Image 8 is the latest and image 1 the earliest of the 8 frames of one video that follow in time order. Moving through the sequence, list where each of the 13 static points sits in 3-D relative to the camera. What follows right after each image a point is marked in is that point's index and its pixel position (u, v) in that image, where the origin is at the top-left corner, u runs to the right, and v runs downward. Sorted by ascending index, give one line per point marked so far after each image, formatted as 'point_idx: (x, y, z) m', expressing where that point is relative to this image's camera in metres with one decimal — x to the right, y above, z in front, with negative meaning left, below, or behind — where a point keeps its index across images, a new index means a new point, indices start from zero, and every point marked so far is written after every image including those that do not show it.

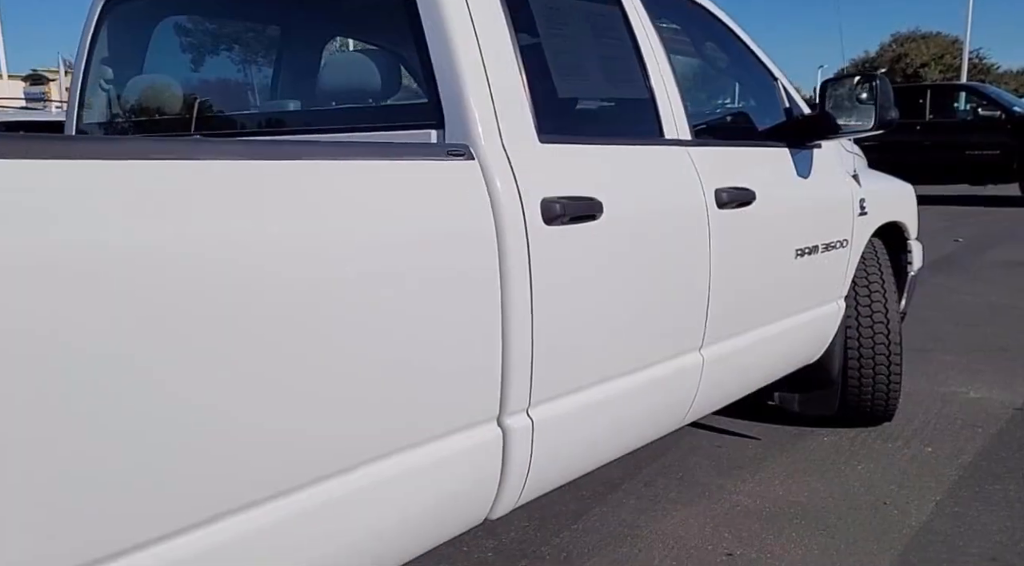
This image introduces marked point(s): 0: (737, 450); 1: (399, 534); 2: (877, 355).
0: (+1.0, -0.8, +3.7) m
1: (-0.3, -0.6, +1.7) m
2: (+1.7, -0.3, +3.6) m
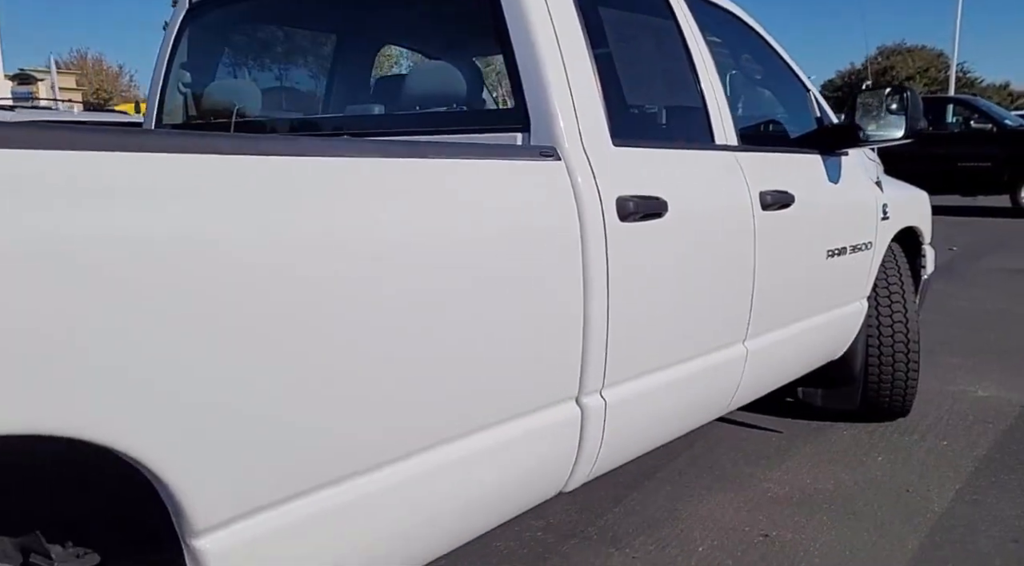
0: (+1.2, -0.8, +3.9) m
1: (-0.1, -0.5, +1.9) m
2: (+1.8, -0.3, +3.8) m
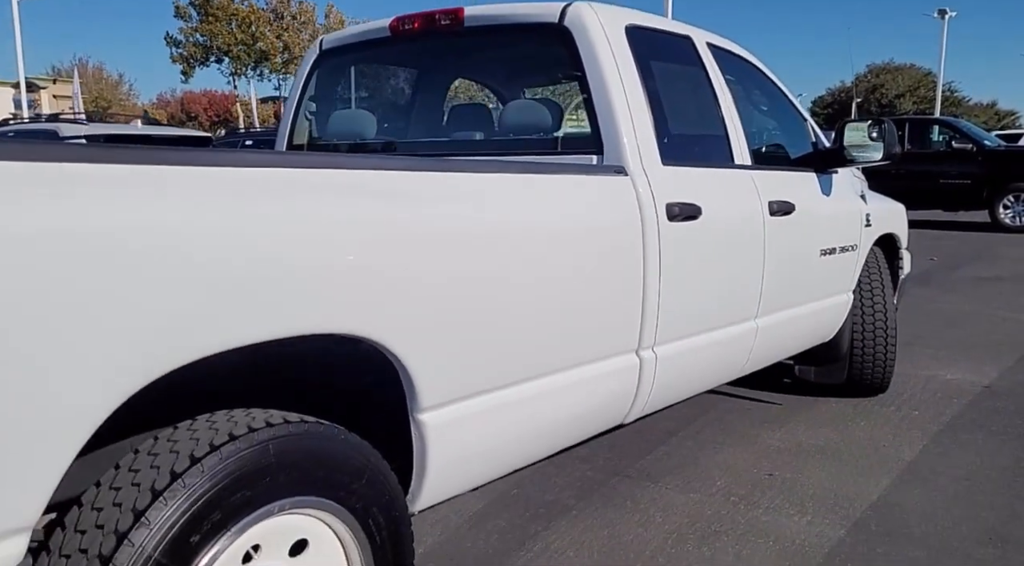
0: (+1.5, -0.7, +4.6) m
1: (+0.2, -0.5, +2.7) m
2: (+2.1, -0.3, +4.6) m
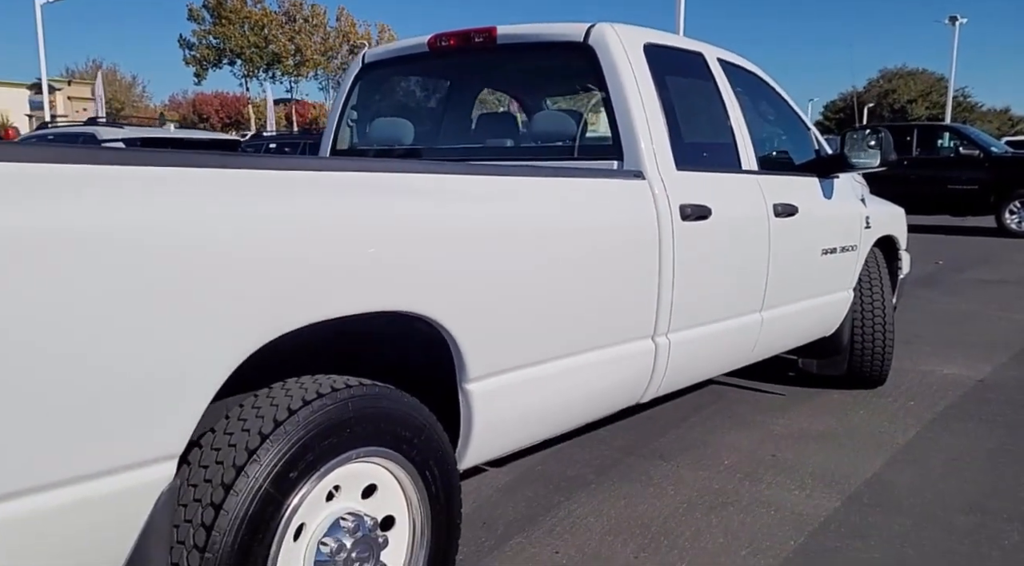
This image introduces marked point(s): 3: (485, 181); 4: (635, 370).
0: (+1.6, -0.7, +5.0) m
1: (+0.3, -0.4, +3.0) m
2: (+2.2, -0.3, +4.9) m
3: (-0.1, +0.3, +2.4) m
4: (+0.5, -0.3, +3.1) m
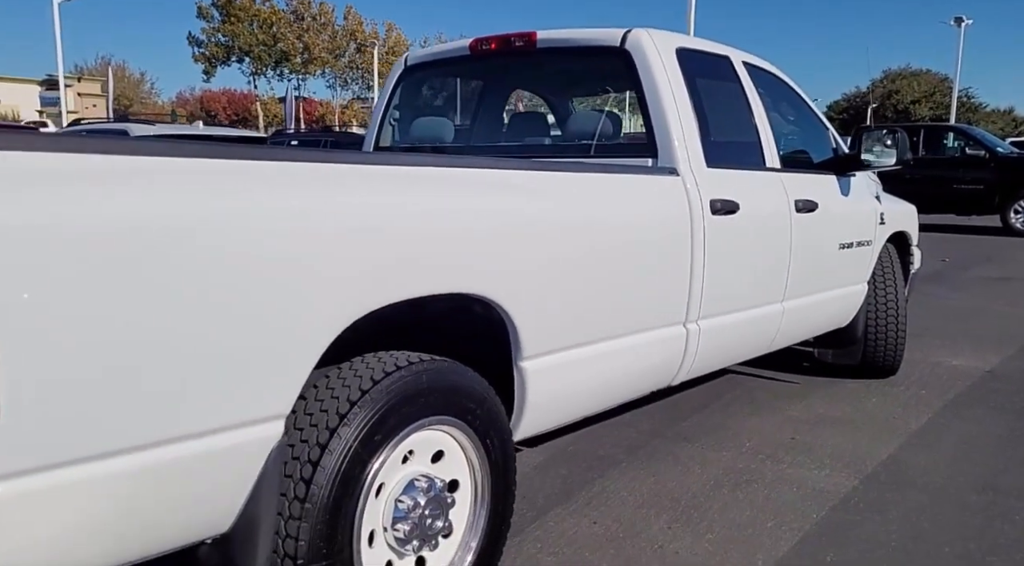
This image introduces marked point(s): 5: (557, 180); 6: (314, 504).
0: (+1.8, -0.7, +5.2) m
1: (+0.5, -0.4, +3.2) m
2: (+2.4, -0.3, +5.1) m
3: (+0.1, +0.4, +2.6) m
4: (+0.7, -0.3, +3.4) m
5: (+0.2, +0.3, +2.7) m
6: (-0.5, -0.6, +2.0) m
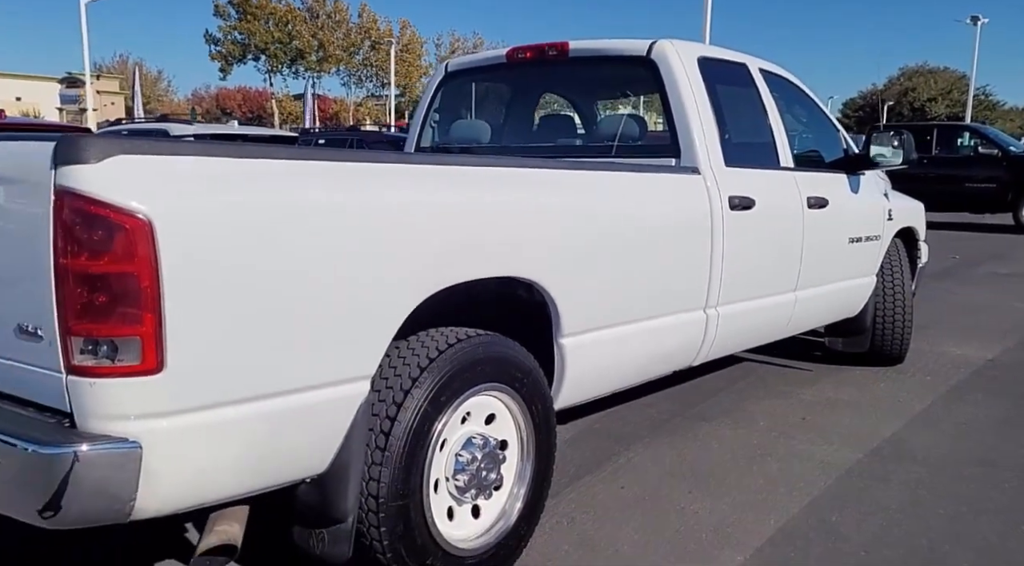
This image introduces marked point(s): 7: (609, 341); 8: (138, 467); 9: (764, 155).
0: (+2.0, -0.6, +5.5) m
1: (+0.7, -0.3, +3.5) m
2: (+2.6, -0.2, +5.4) m
3: (+0.3, +0.4, +3.0) m
4: (+0.8, -0.2, +3.7) m
5: (+0.3, +0.4, +3.0) m
6: (-0.4, -0.5, +2.3) m
7: (+0.4, -0.2, +3.2) m
8: (-0.8, -0.4, +1.8) m
9: (+1.4, +0.7, +4.3) m
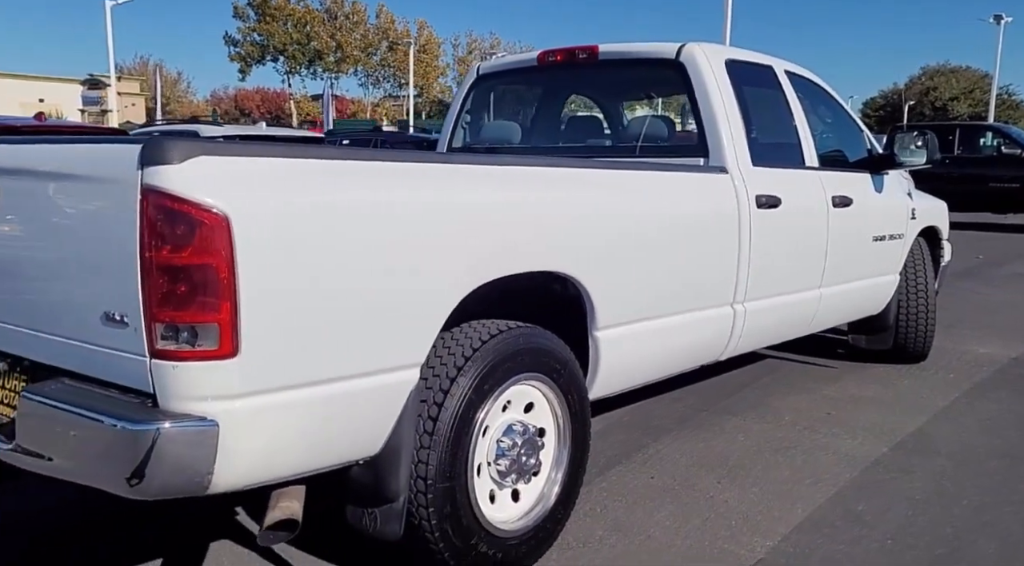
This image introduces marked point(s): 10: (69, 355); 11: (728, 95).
0: (+2.2, -0.6, +5.6) m
1: (+0.8, -0.3, +3.7) m
2: (+2.8, -0.2, +5.5) m
3: (+0.4, +0.4, +3.1) m
4: (+1.0, -0.2, +3.8) m
5: (+0.5, +0.4, +3.1) m
6: (-0.2, -0.5, +2.5) m
7: (+0.5, -0.2, +3.3) m
8: (-0.7, -0.4, +1.9) m
9: (+1.5, +0.7, +4.4) m
10: (-1.2, -0.2, +2.2) m
11: (+1.1, +1.0, +4.1) m
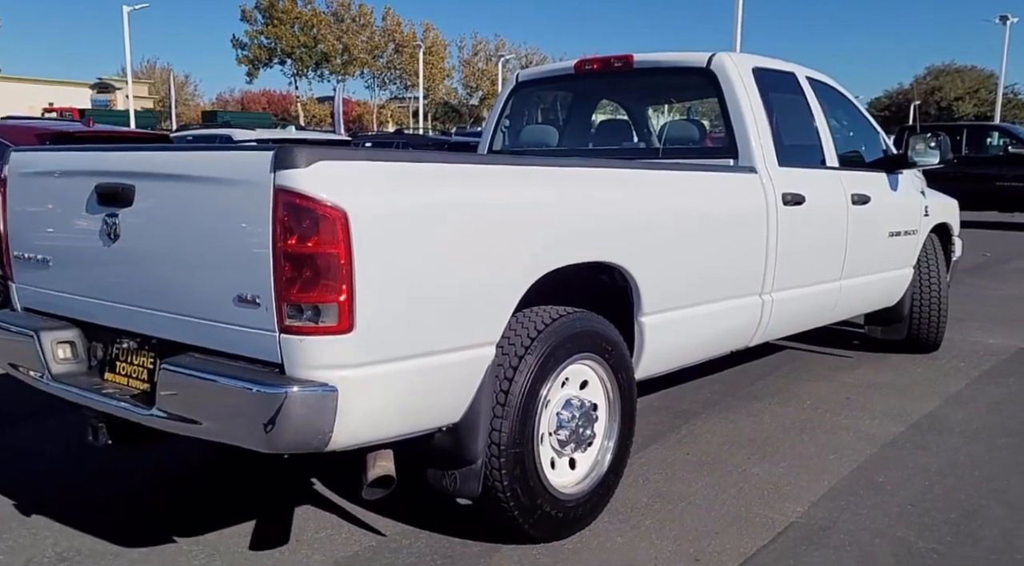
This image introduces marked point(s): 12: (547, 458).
0: (+2.4, -0.6, +5.9) m
1: (+1.0, -0.3, +4.0) m
2: (+3.0, -0.2, +5.8) m
3: (+0.6, +0.5, +3.4) m
4: (+1.2, -0.2, +4.1) m
5: (+0.7, +0.5, +3.5) m
6: (0.0, -0.4, +2.8) m
7: (+0.8, -0.2, +3.6) m
8: (-0.5, -0.3, +2.2) m
9: (+1.8, +0.8, +4.7) m
10: (-1.0, -0.2, +2.5) m
11: (+1.3, +1.0, +4.4) m
12: (+0.1, -0.7, +3.0) m
